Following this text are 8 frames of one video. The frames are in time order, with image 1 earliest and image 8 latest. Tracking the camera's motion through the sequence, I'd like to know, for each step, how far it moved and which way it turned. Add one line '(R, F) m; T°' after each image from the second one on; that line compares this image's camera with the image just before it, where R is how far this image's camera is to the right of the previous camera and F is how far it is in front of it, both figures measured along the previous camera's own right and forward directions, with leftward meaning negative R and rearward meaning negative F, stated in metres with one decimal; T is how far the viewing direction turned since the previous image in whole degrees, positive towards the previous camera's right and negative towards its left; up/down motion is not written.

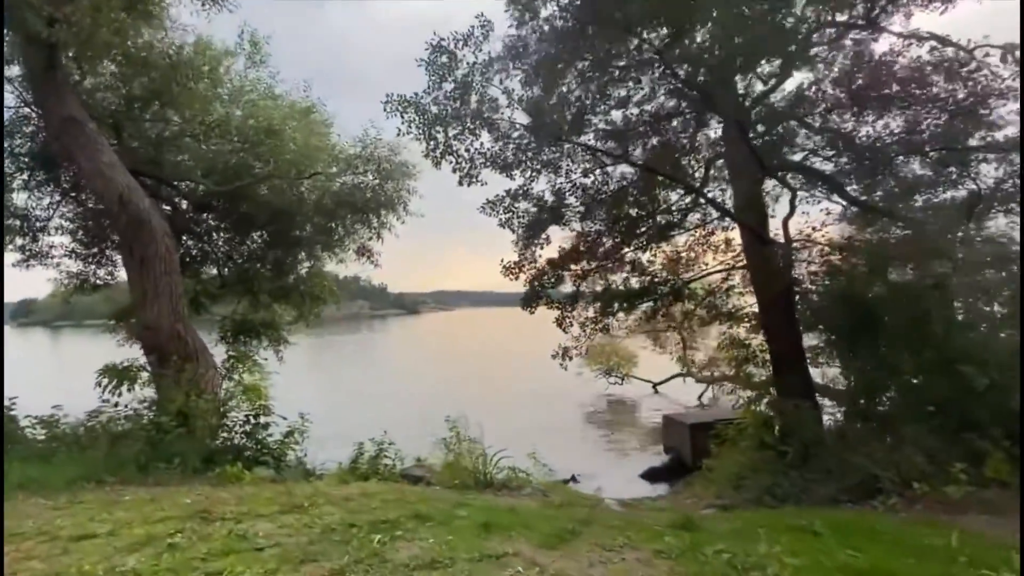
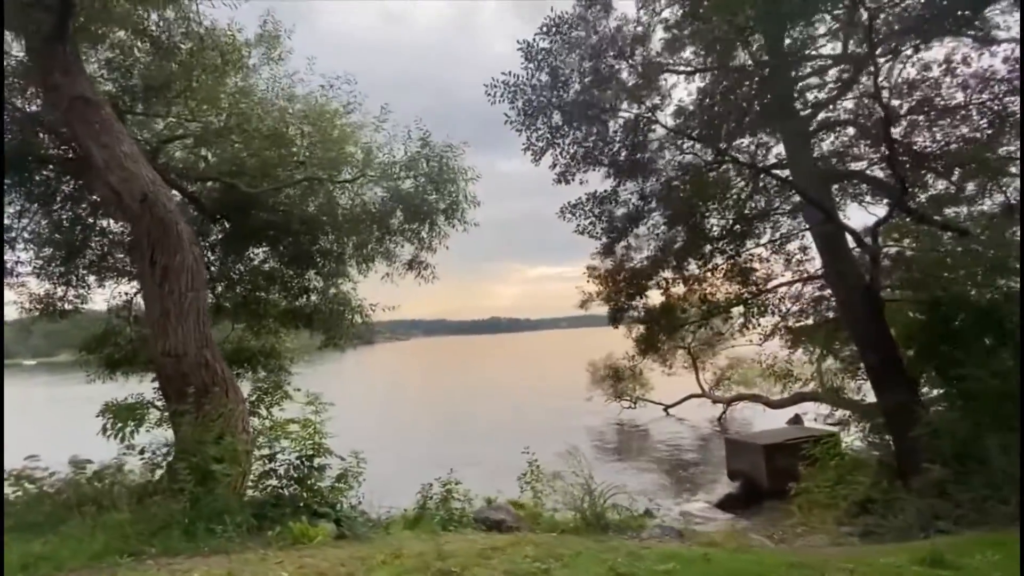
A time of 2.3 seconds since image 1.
(-1.5, +0.7) m; +6°
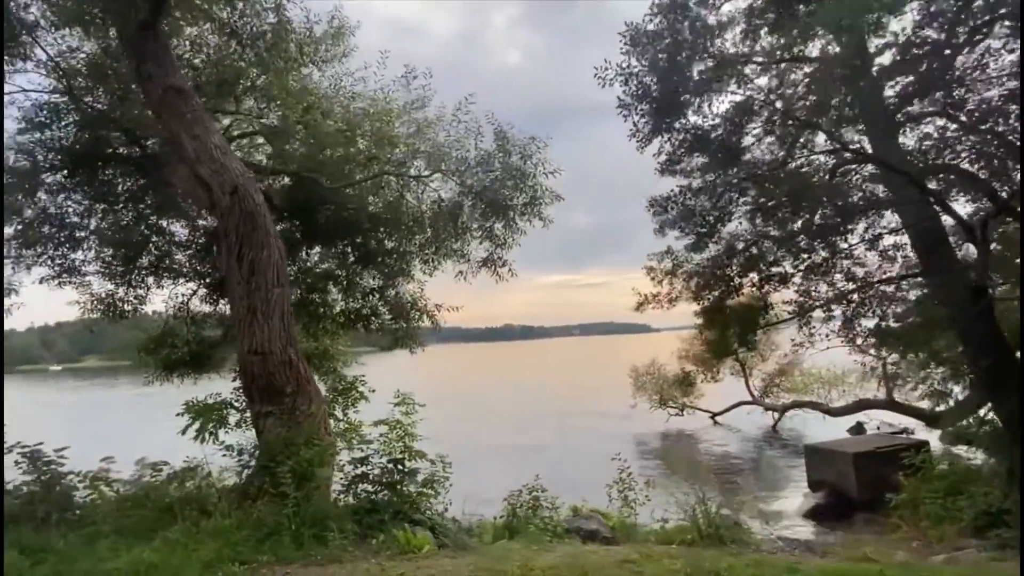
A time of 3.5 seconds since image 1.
(-0.8, +0.2) m; -1°
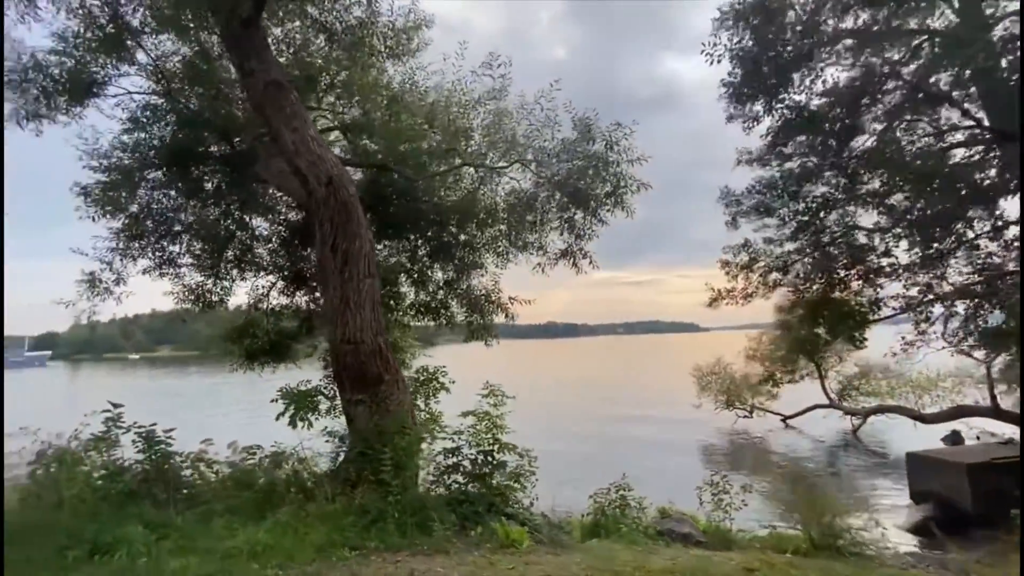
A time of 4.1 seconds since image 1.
(-0.5, +0.1) m; -5°
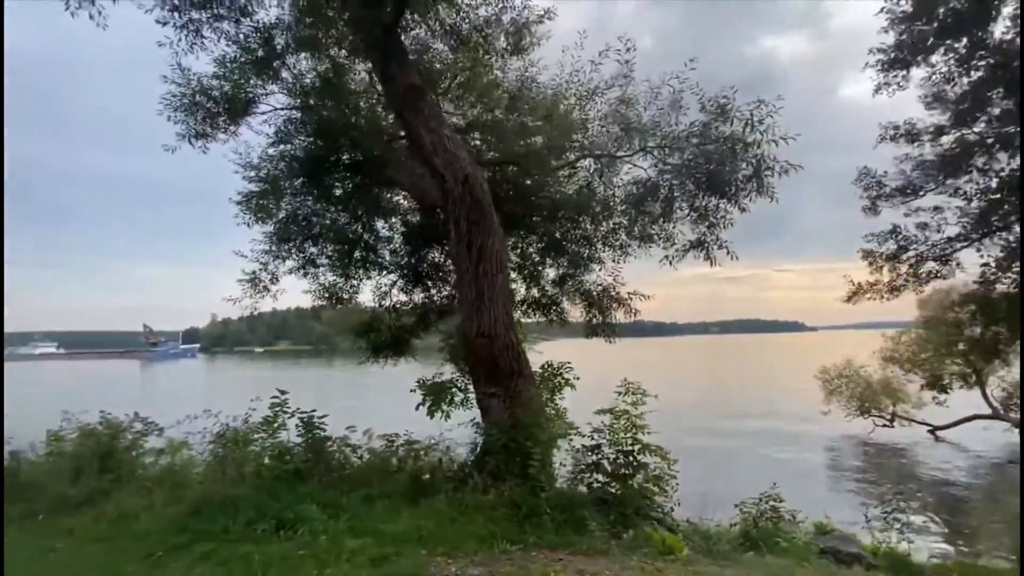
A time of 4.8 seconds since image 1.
(-0.5, +0.1) m; -10°
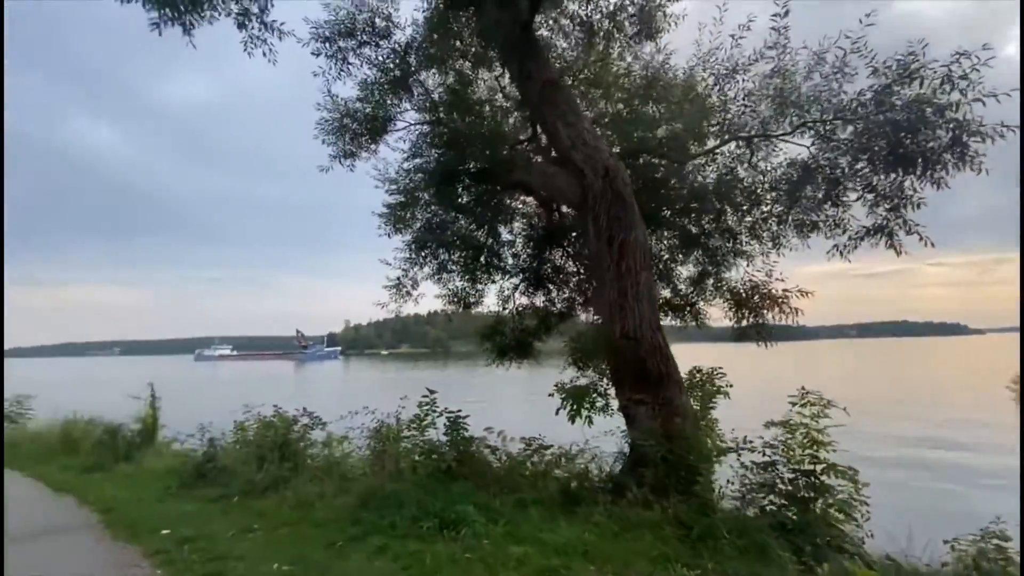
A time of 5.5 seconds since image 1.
(-0.4, +0.1) m; -13°
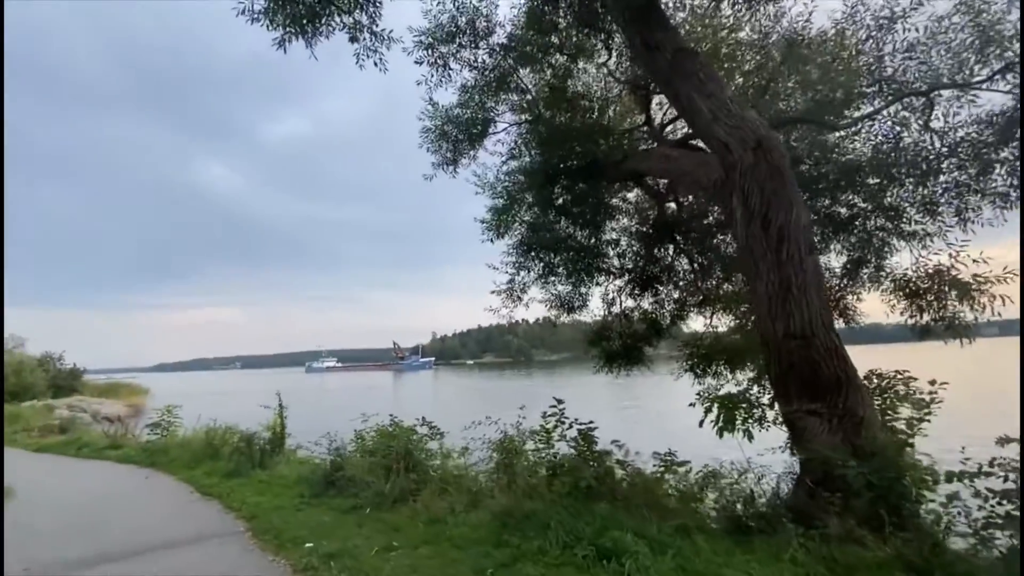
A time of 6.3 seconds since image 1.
(-0.5, +0.3) m; -10°
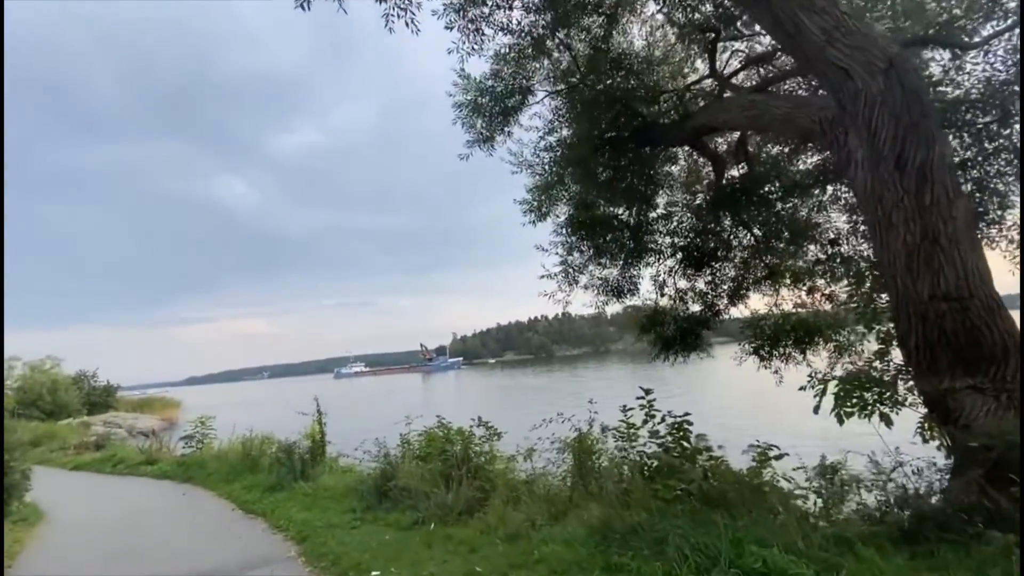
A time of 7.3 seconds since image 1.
(-0.4, +0.6) m; -2°
